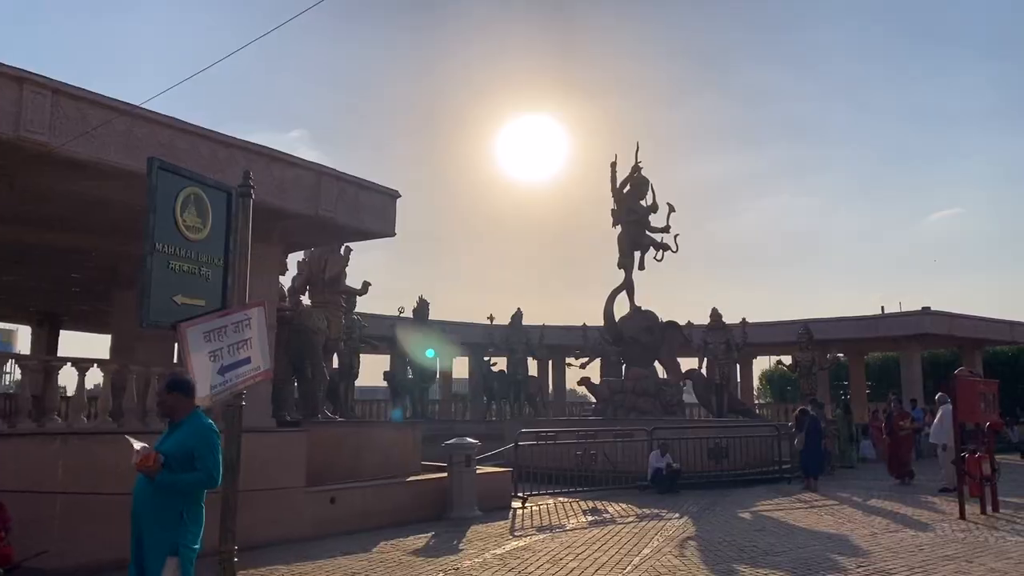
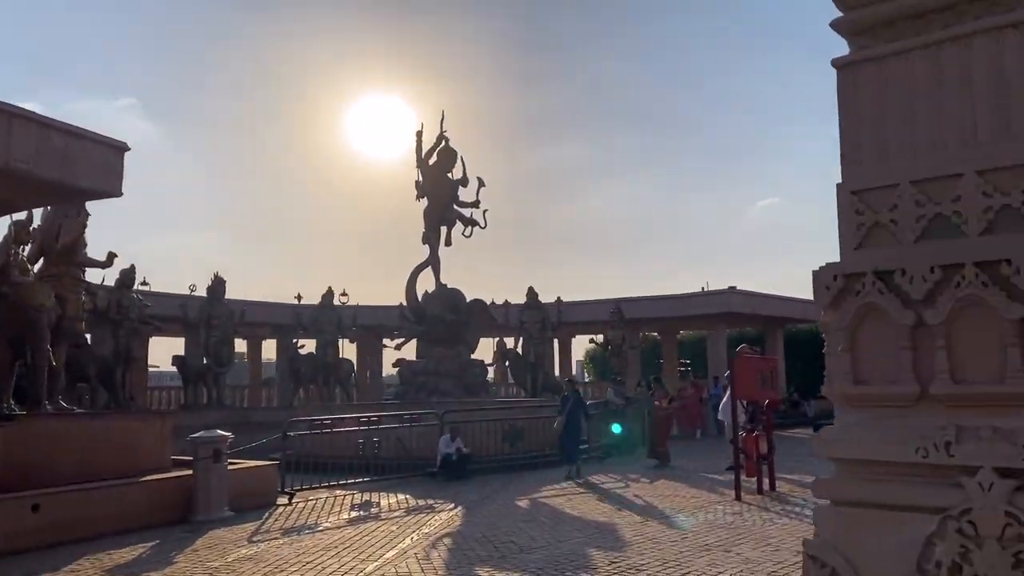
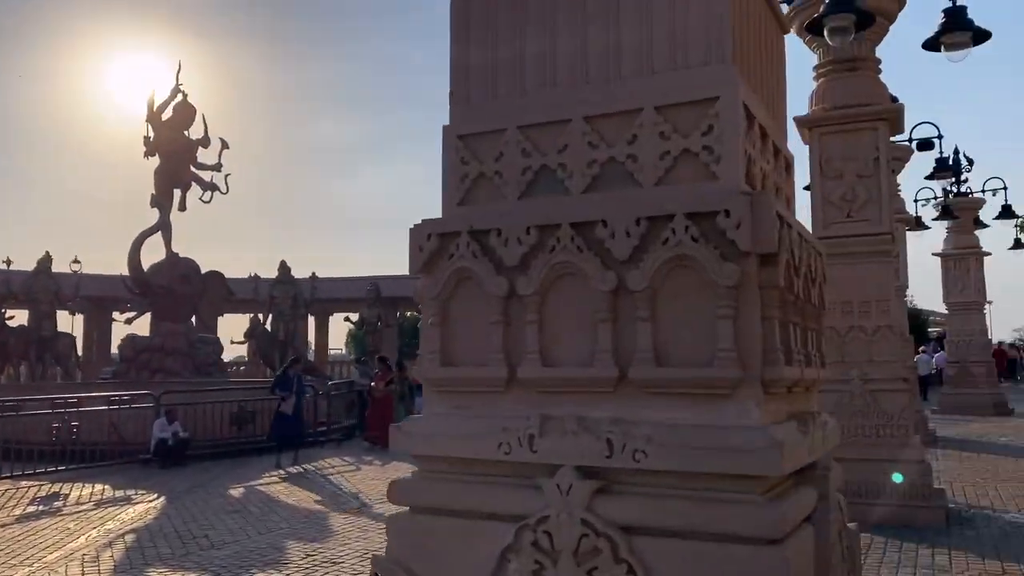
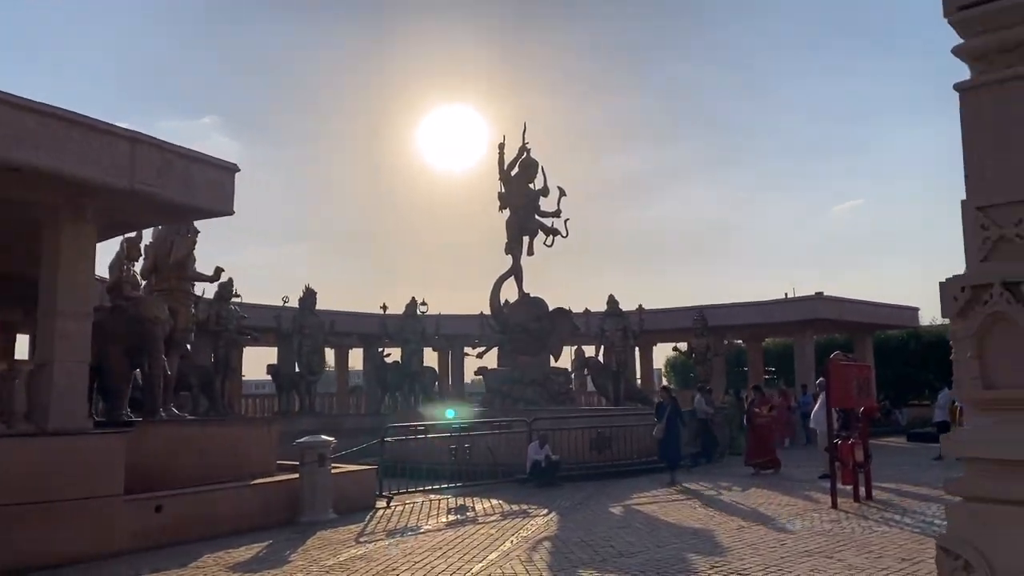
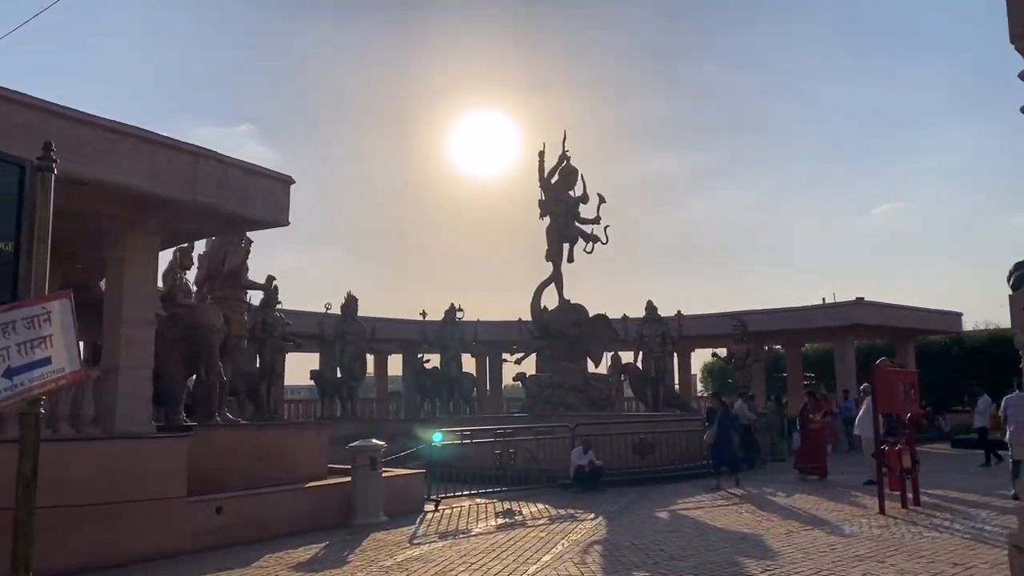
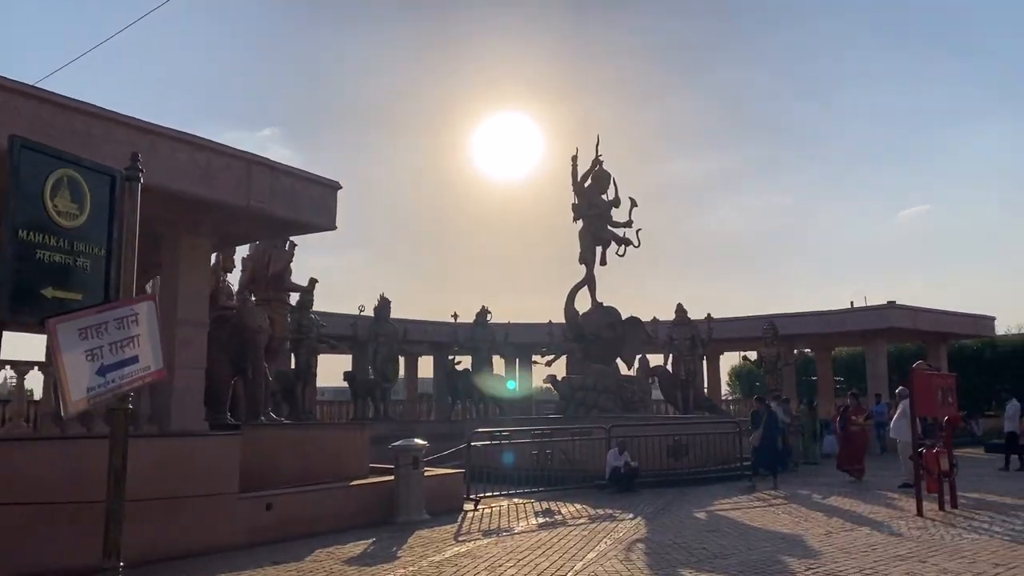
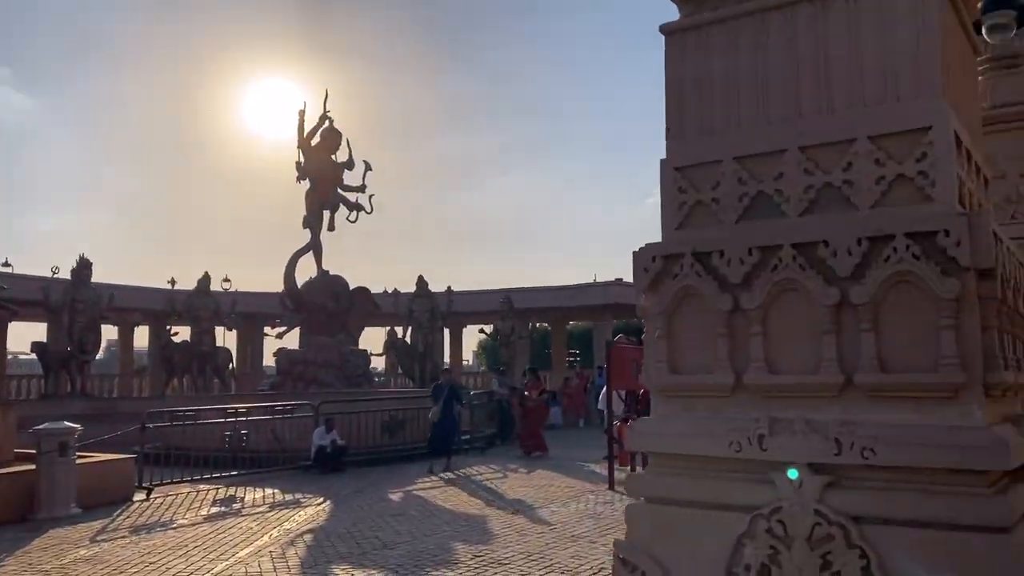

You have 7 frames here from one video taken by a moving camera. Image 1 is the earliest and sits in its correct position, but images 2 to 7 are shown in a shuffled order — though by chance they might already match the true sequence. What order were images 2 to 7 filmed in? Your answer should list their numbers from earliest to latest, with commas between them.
6, 5, 4, 2, 7, 3
